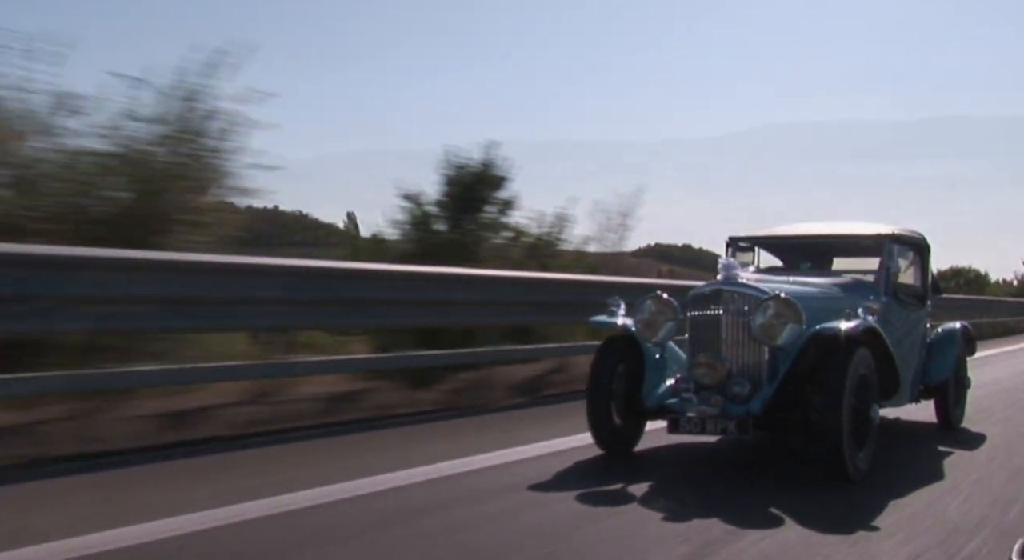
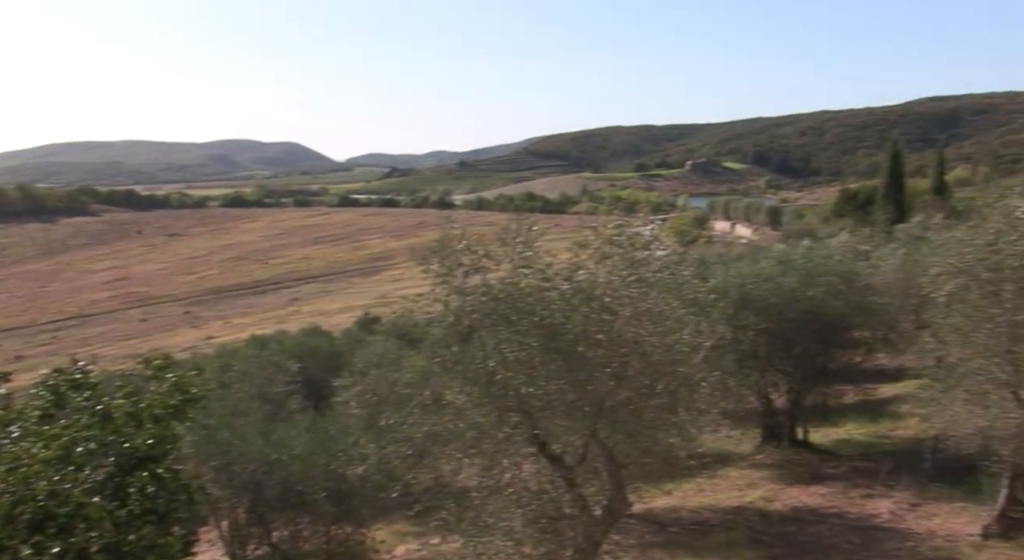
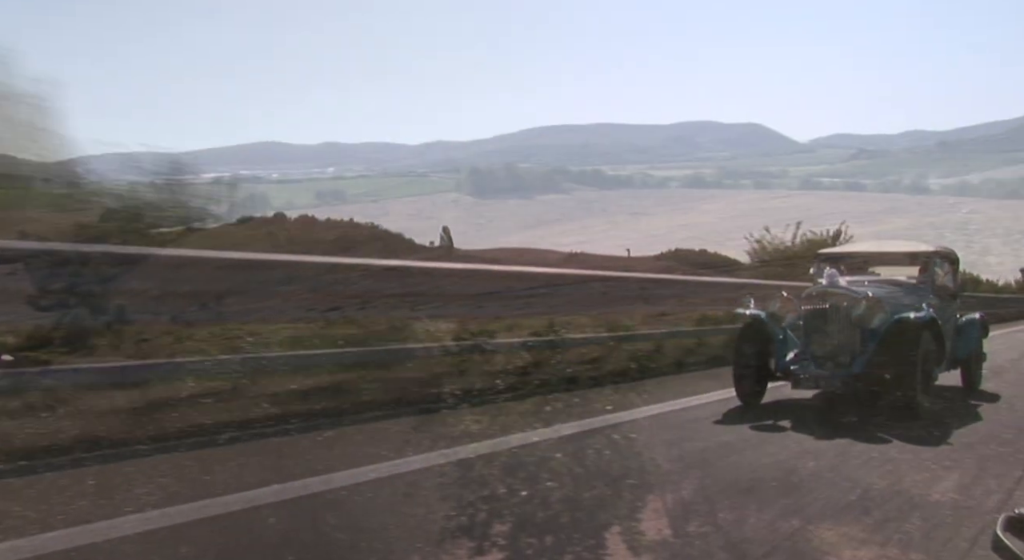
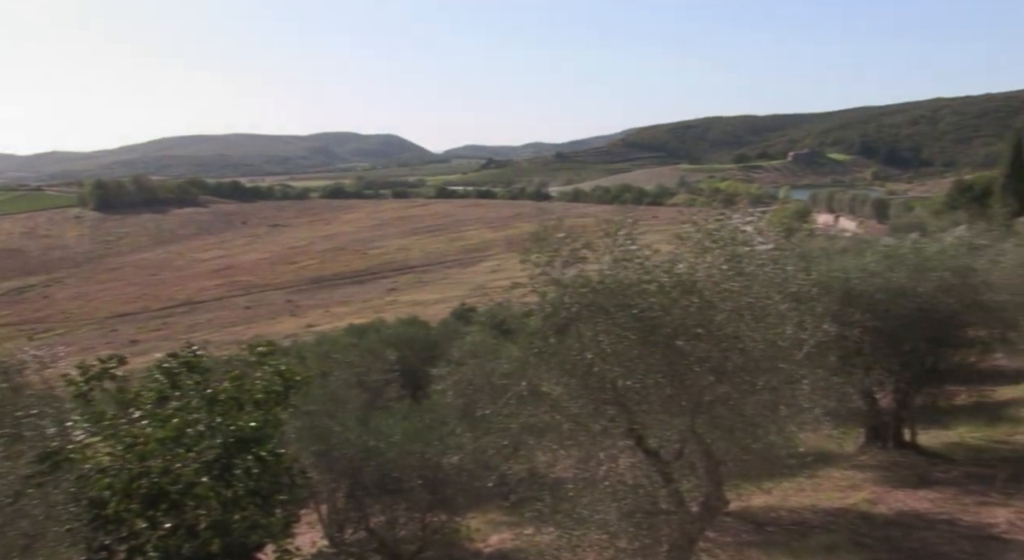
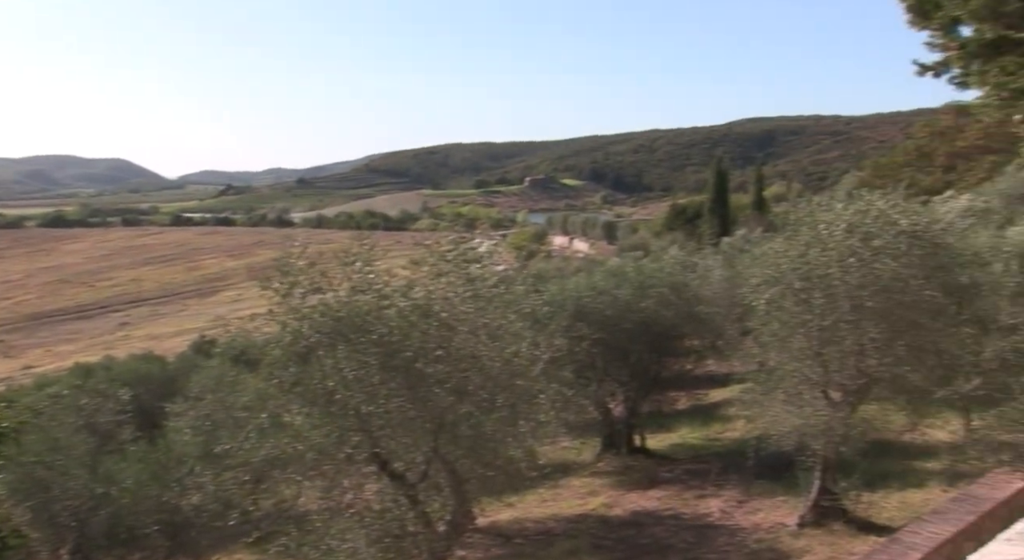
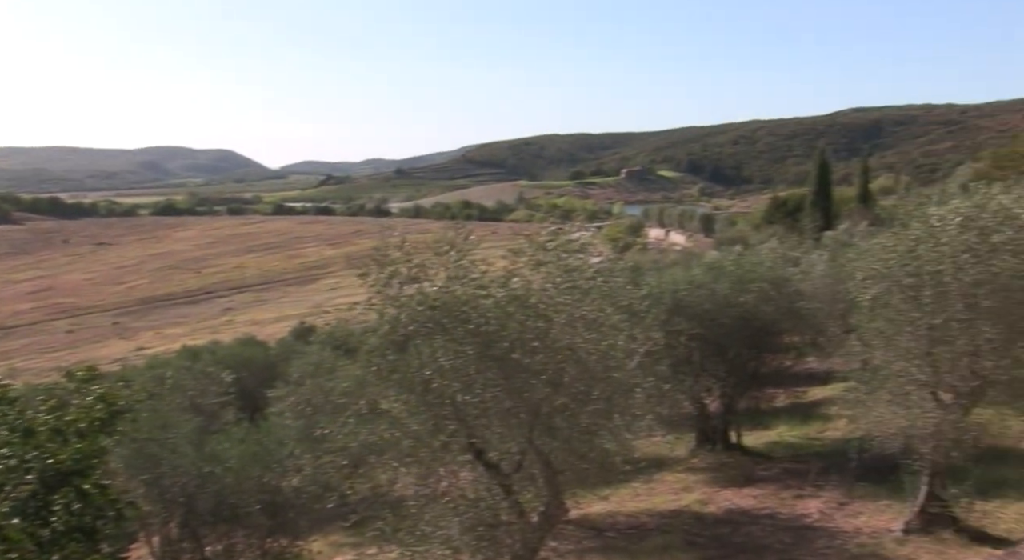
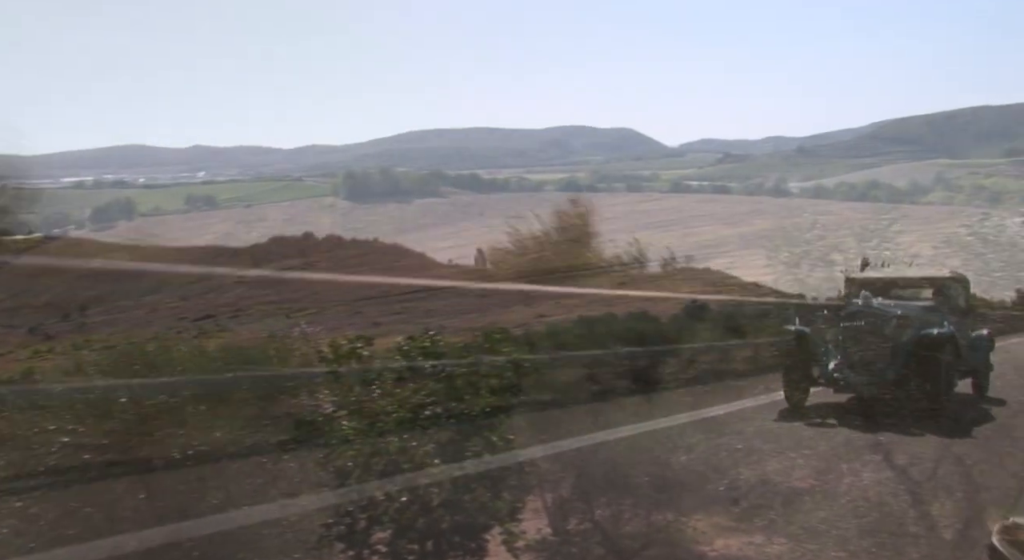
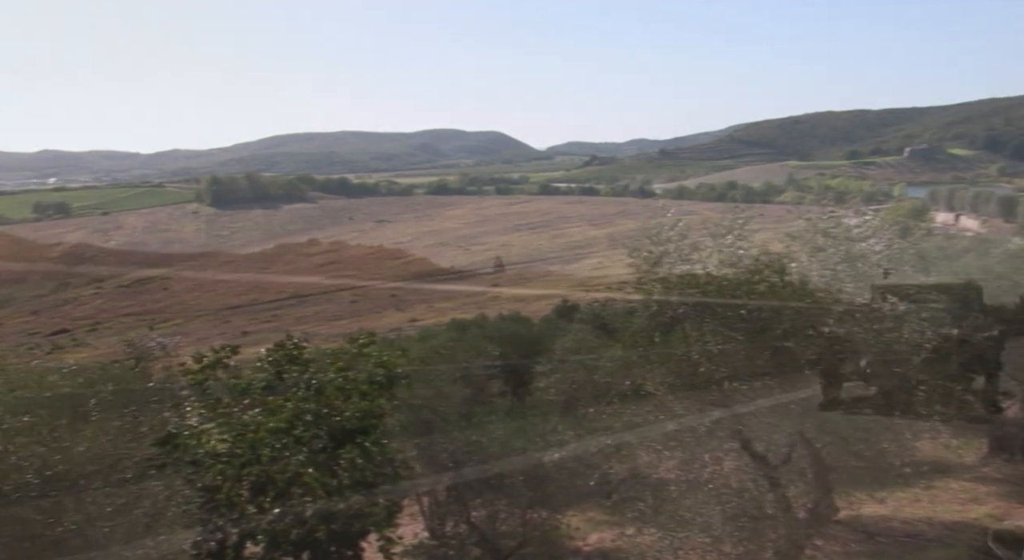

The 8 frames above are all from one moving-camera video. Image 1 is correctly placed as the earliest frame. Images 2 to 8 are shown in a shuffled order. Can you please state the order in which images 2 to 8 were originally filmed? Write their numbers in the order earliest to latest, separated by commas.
3, 7, 8, 4, 2, 6, 5
